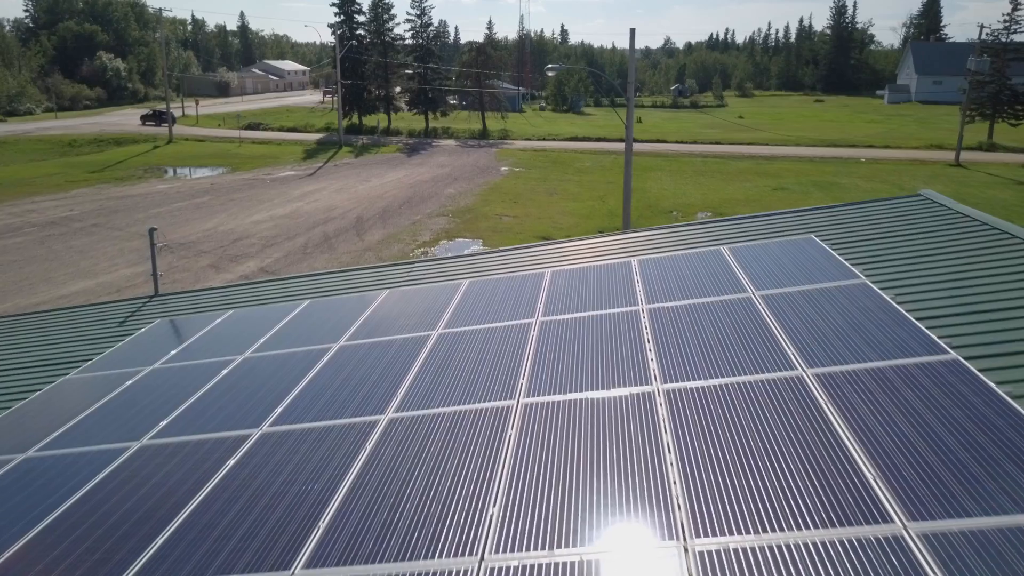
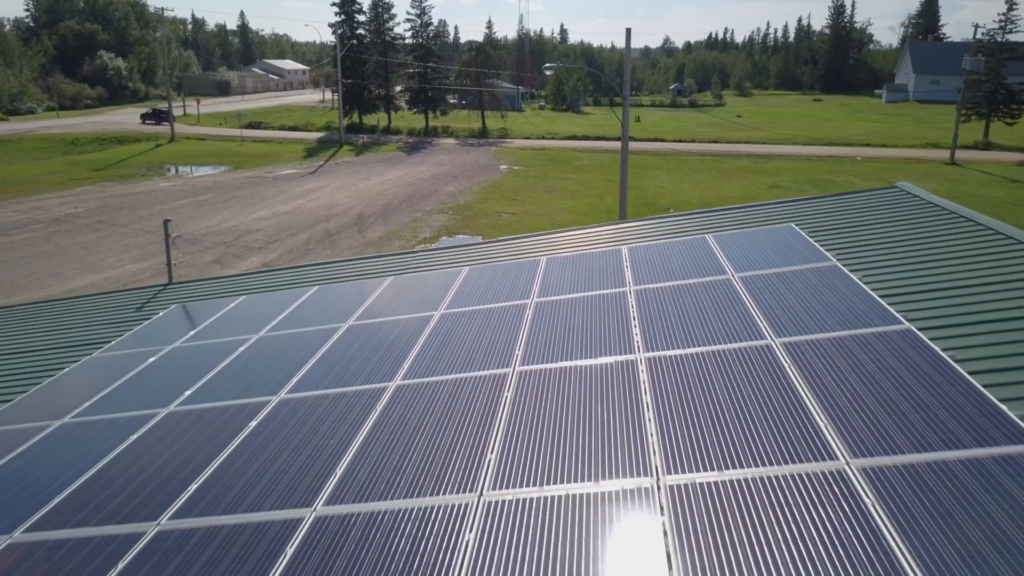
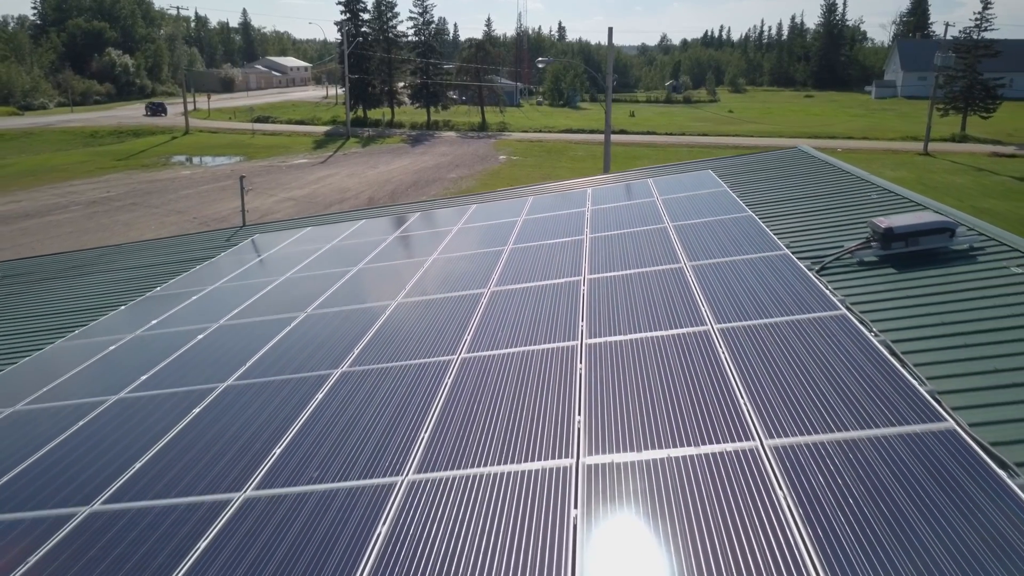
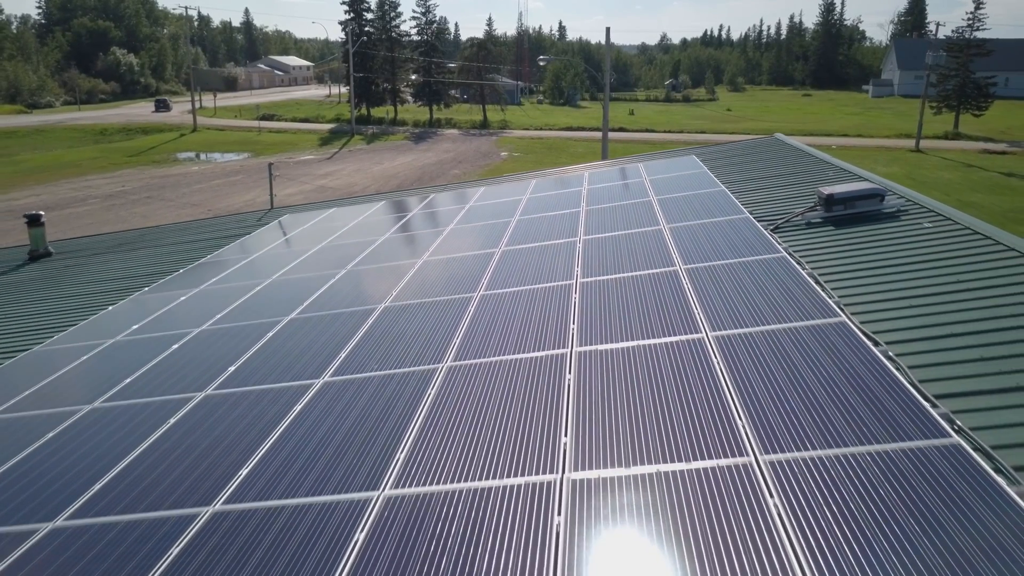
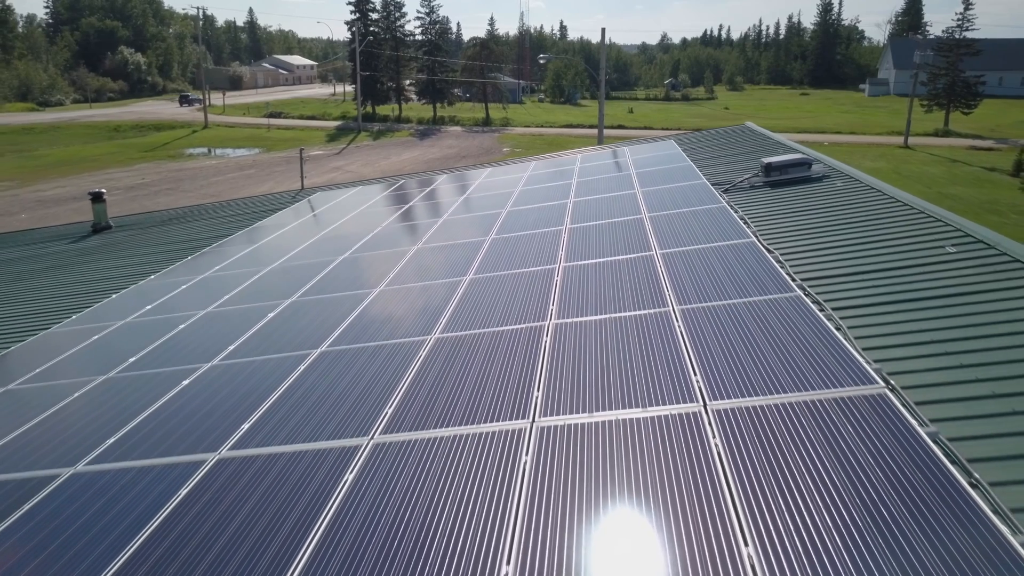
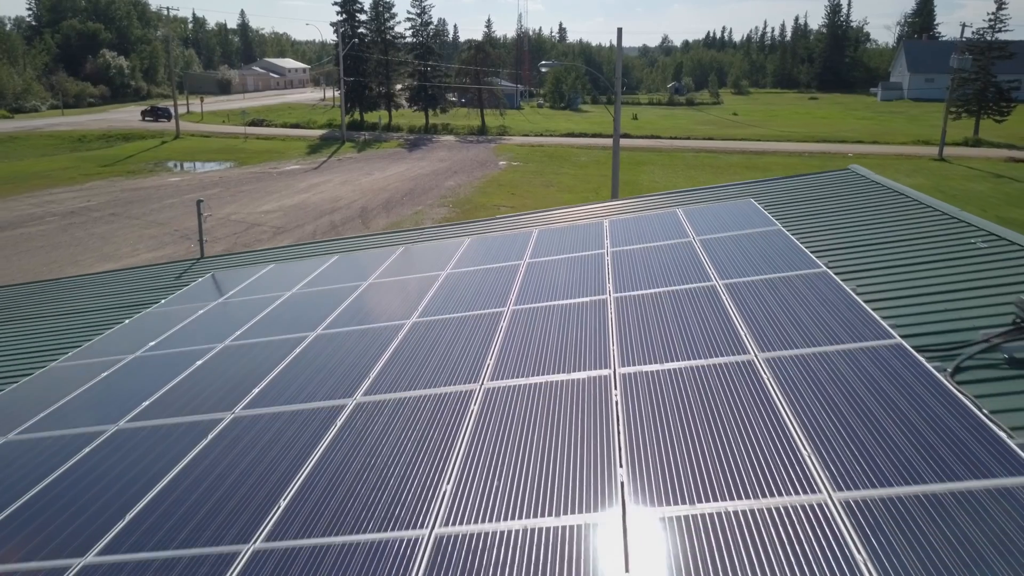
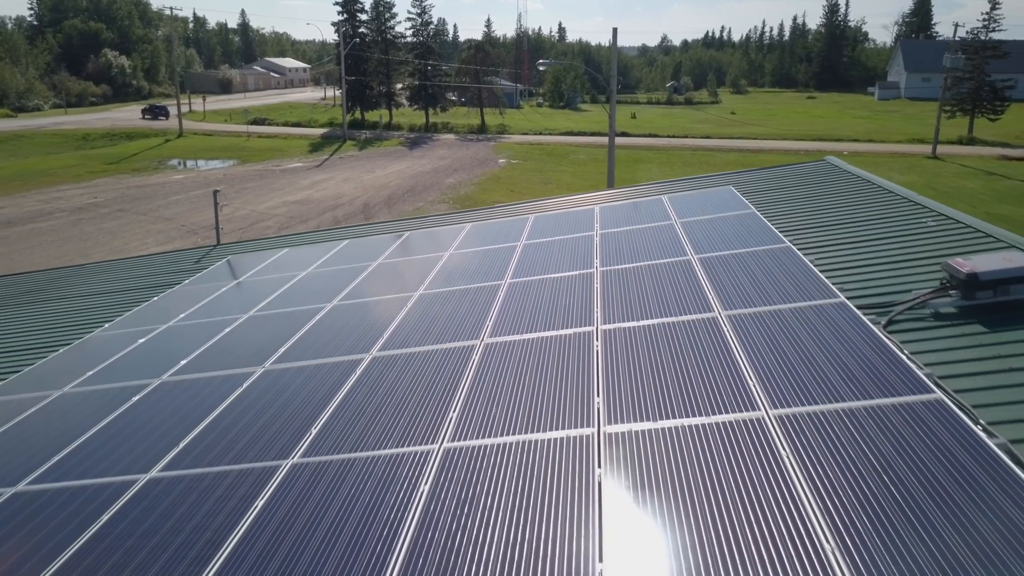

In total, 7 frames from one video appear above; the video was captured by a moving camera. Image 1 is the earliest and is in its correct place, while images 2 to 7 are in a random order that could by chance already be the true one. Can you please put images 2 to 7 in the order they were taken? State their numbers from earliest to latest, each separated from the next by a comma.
2, 6, 7, 3, 4, 5
